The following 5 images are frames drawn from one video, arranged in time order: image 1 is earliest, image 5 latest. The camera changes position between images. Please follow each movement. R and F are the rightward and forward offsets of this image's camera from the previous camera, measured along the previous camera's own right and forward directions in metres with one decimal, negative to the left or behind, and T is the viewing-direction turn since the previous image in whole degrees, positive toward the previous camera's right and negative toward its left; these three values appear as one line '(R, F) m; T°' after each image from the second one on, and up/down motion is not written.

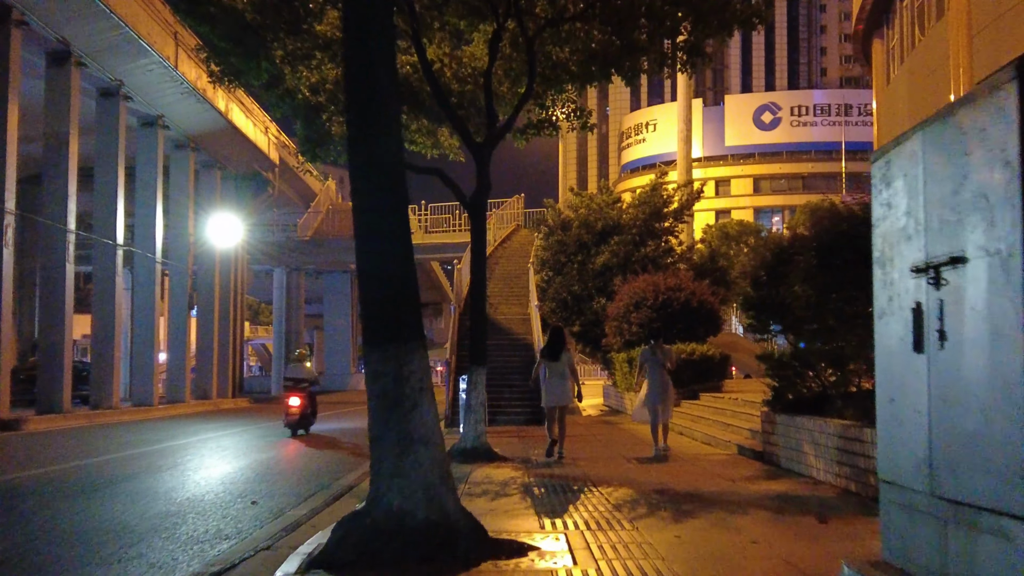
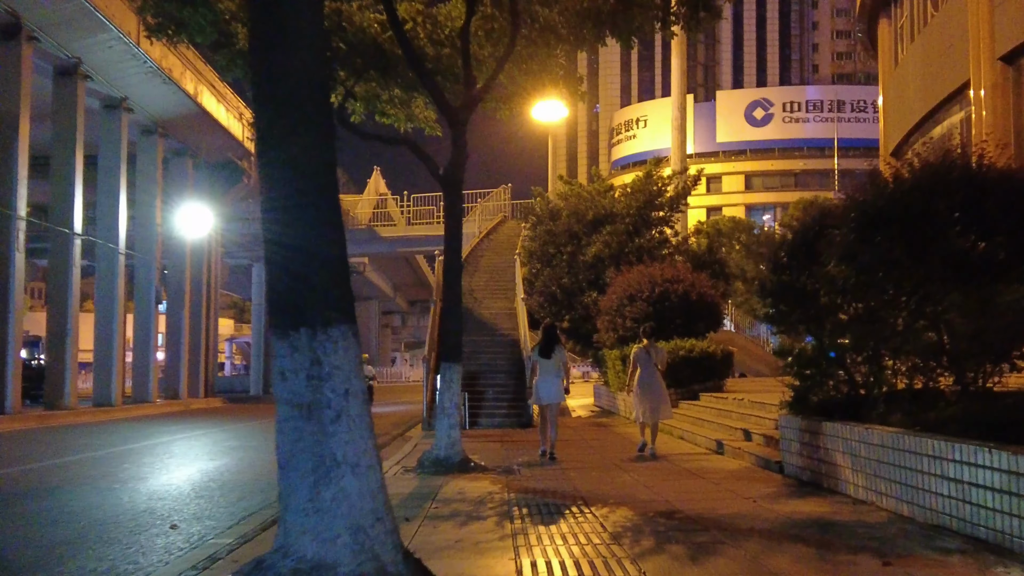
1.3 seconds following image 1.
(+0.1, +1.5) m; +1°
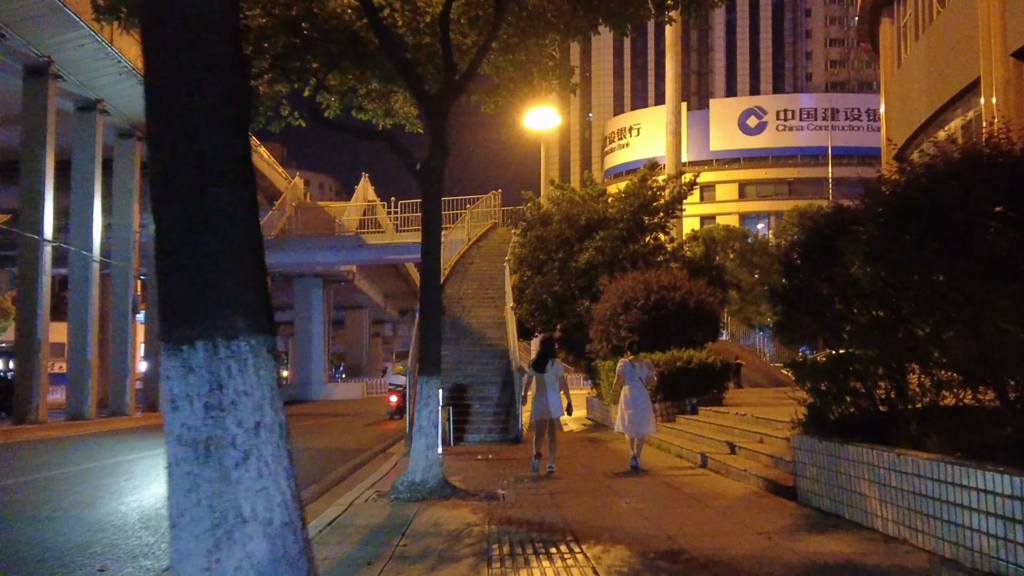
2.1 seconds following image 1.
(+0.1, +0.9) m; 0°
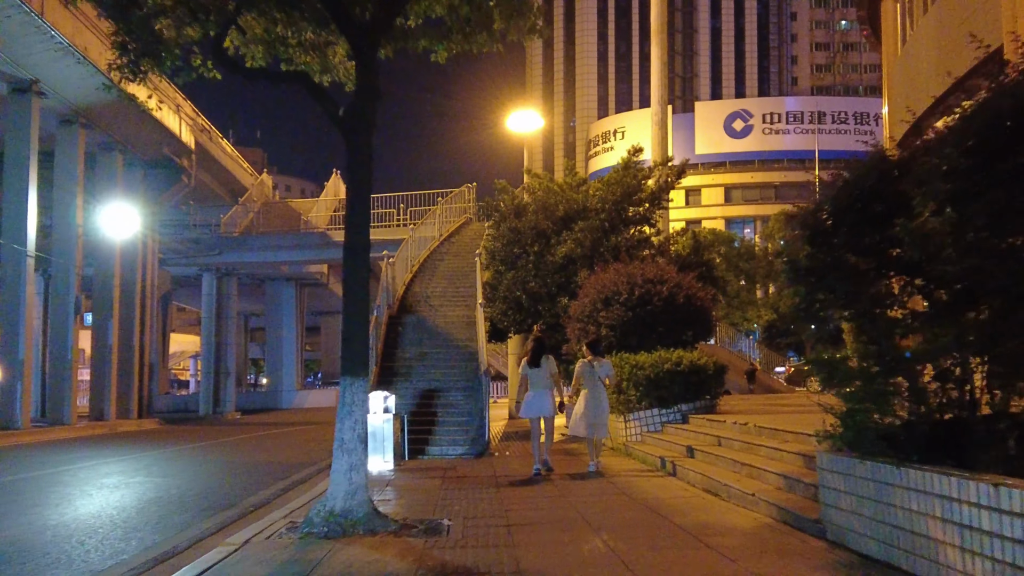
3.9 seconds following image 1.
(+0.3, +2.0) m; +1°
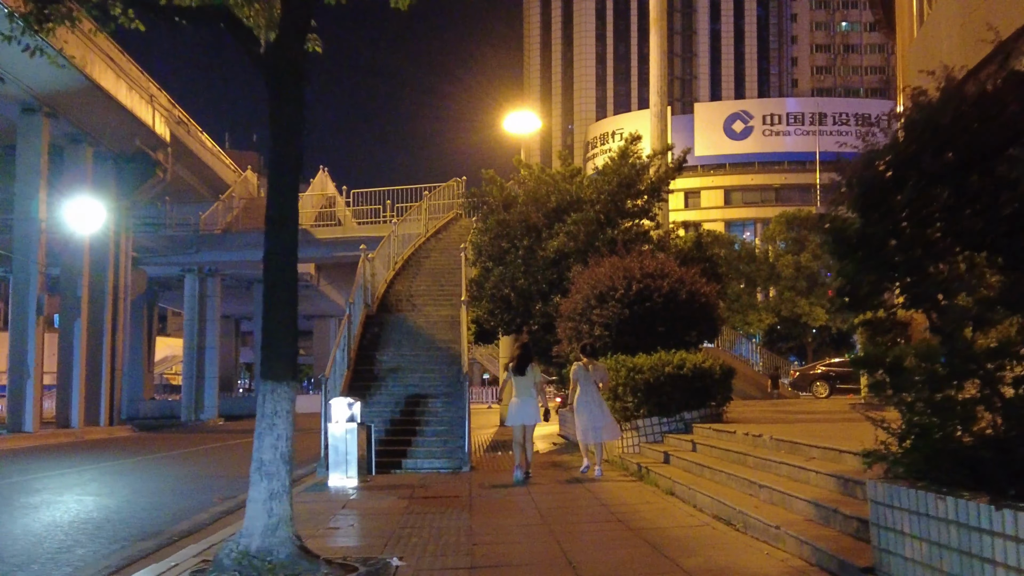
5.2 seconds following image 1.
(+0.2, +1.5) m; 0°
